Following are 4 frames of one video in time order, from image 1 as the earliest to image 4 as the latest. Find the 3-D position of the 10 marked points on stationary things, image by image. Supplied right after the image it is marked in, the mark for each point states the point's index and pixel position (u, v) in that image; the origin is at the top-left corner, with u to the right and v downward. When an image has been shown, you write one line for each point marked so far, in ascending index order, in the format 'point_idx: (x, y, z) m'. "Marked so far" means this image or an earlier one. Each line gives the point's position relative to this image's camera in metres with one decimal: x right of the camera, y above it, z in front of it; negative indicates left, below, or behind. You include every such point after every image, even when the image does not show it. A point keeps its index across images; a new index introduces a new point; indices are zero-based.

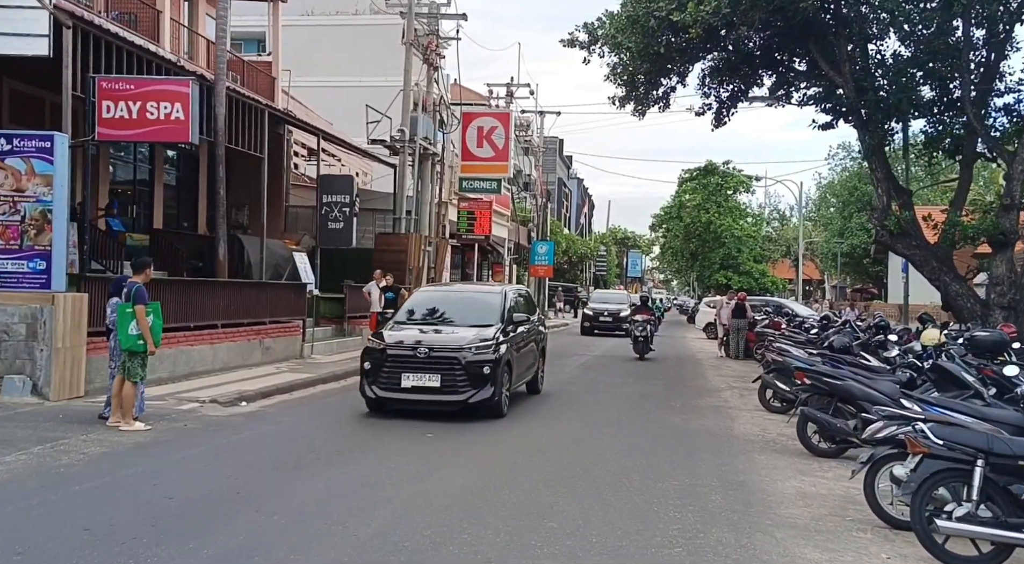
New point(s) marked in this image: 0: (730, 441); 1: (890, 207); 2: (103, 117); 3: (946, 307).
0: (+2.2, -1.6, +9.5) m
1: (+7.4, +1.5, +18.9) m
2: (-4.7, +1.9, +11.0) m
3: (+8.5, -0.5, +19.0) m
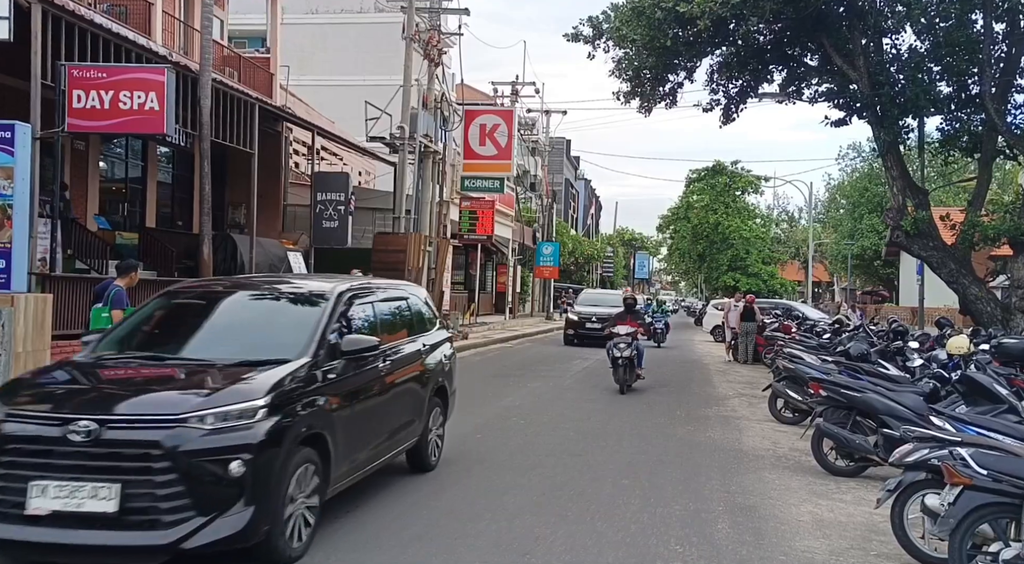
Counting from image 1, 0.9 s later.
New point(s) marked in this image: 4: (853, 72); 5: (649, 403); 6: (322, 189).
0: (+2.1, -1.6, +8.8) m
1: (+7.4, +1.4, +18.1) m
2: (-4.8, +1.9, +10.4) m
3: (+8.5, -0.5, +18.2) m
4: (+6.5, +4.0, +18.2) m
5: (+1.8, -1.6, +12.7) m
6: (-3.7, +1.8, +18.9) m
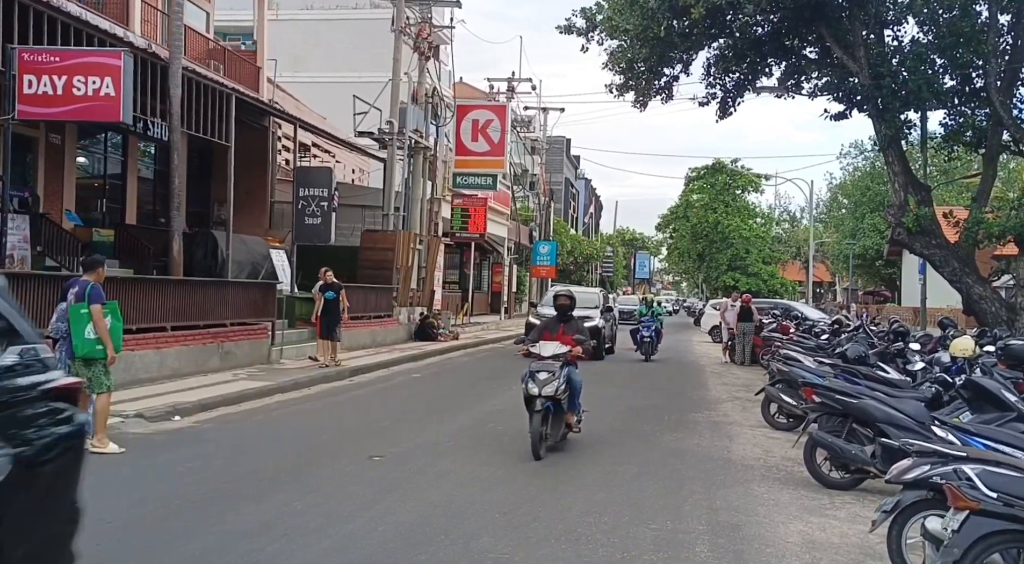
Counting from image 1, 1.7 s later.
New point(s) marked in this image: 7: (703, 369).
0: (+1.8, -1.6, +8.2) m
1: (+7.2, +1.4, +17.5) m
2: (-5.0, +1.9, +9.8) m
3: (+8.3, -0.5, +17.6) m
4: (+6.2, +4.0, +17.6) m
5: (+1.6, -1.6, +12.1) m
6: (-3.9, +1.9, +18.3) m
7: (+4.0, -1.8, +20.0) m
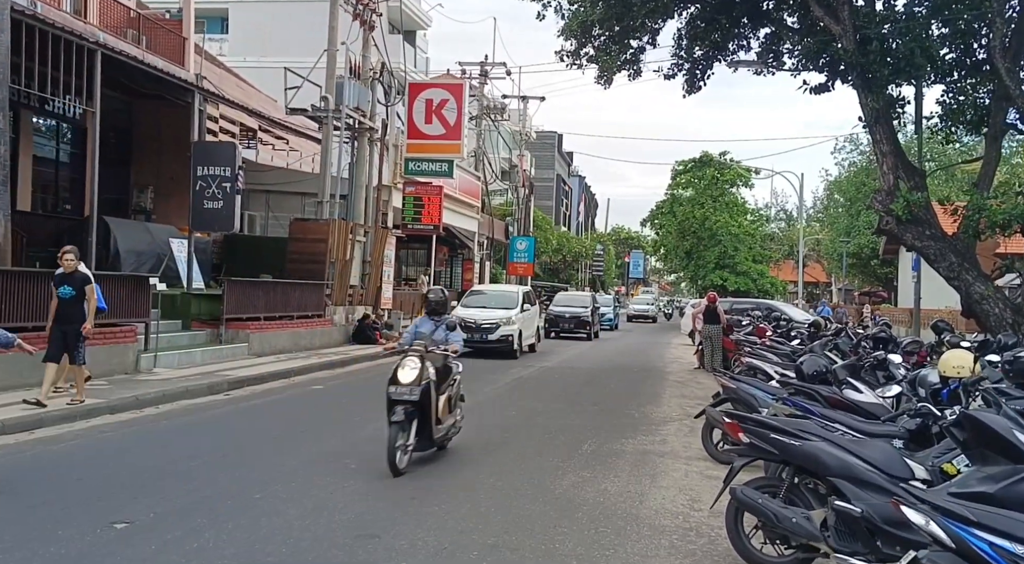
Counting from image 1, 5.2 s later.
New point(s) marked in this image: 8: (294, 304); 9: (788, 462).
0: (+0.7, -1.5, +5.9) m
1: (+6.1, +1.5, +15.2) m
2: (-6.1, +2.0, +7.5) m
3: (+7.2, -0.5, +15.3) m
4: (+5.2, +4.0, +15.3) m
5: (+0.4, -1.5, +9.7) m
6: (-5.0, +2.0, +16.0) m
7: (+2.8, -1.7, +17.6) m
8: (-4.3, -0.4, +18.9) m
9: (+1.5, -1.0, +5.1) m
